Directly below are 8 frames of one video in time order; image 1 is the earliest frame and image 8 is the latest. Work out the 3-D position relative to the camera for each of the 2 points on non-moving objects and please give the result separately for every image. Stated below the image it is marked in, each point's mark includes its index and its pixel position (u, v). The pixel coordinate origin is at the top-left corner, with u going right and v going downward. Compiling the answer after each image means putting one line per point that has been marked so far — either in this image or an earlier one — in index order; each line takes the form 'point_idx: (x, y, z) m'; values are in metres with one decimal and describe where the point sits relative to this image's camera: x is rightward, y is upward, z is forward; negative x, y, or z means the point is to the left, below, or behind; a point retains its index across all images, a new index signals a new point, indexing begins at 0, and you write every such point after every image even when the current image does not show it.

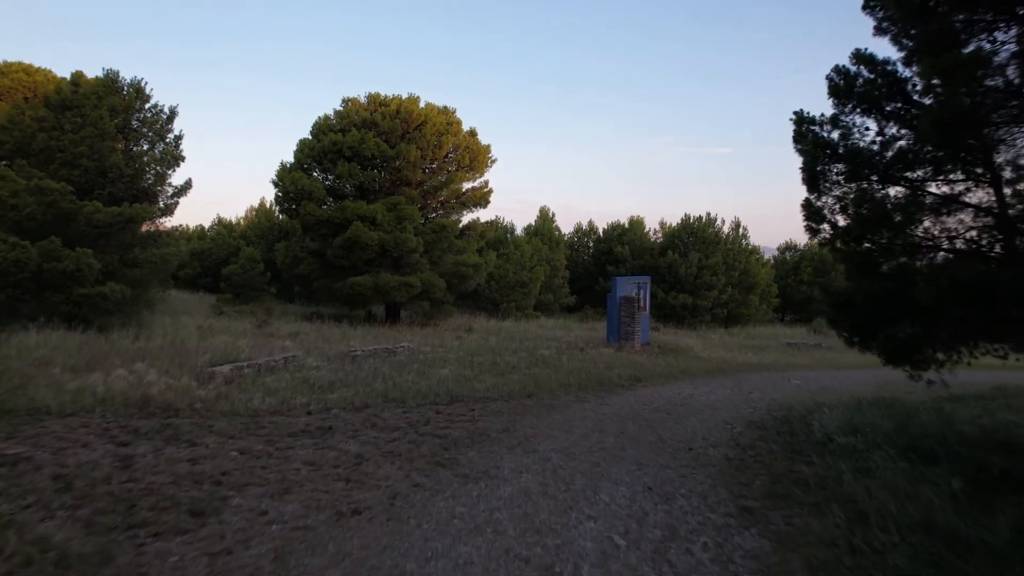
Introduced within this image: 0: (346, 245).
0: (-3.8, +1.0, +18.3) m
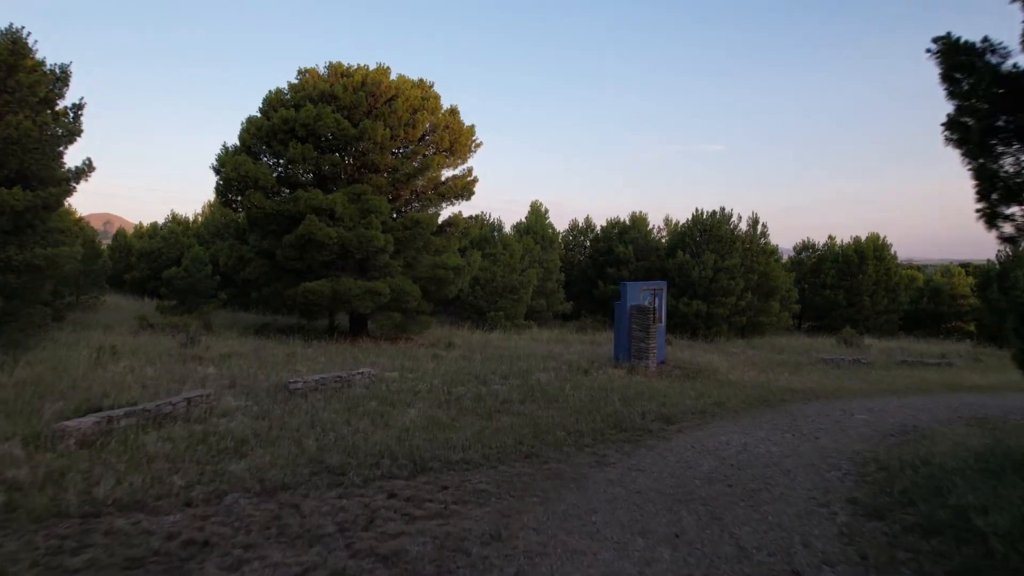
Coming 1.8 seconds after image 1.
0: (-4.0, +0.9, +15.0) m
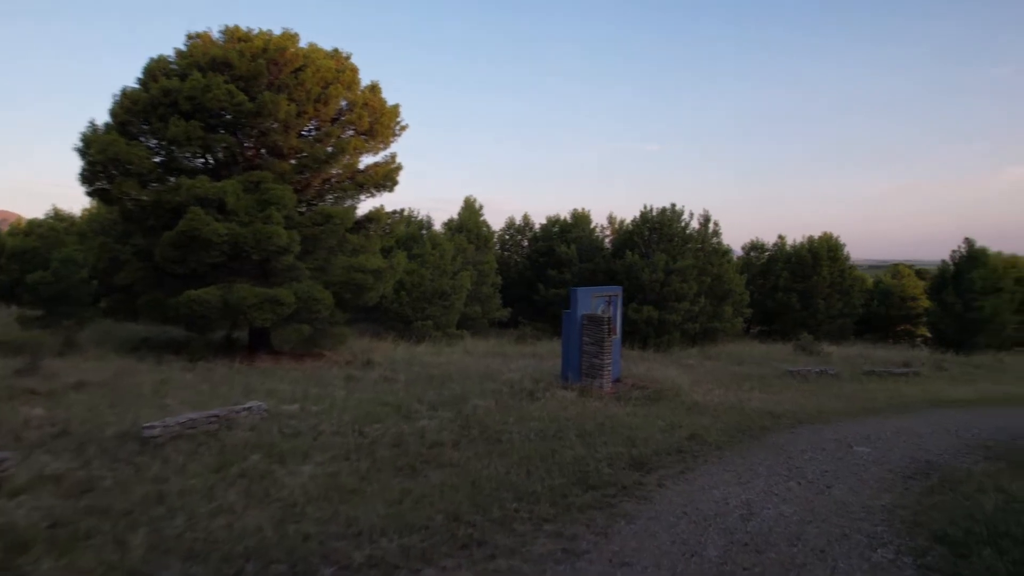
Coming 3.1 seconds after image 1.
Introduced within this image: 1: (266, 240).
0: (-5.1, +0.7, +12.3) m
1: (-3.8, +0.7, +12.4) m
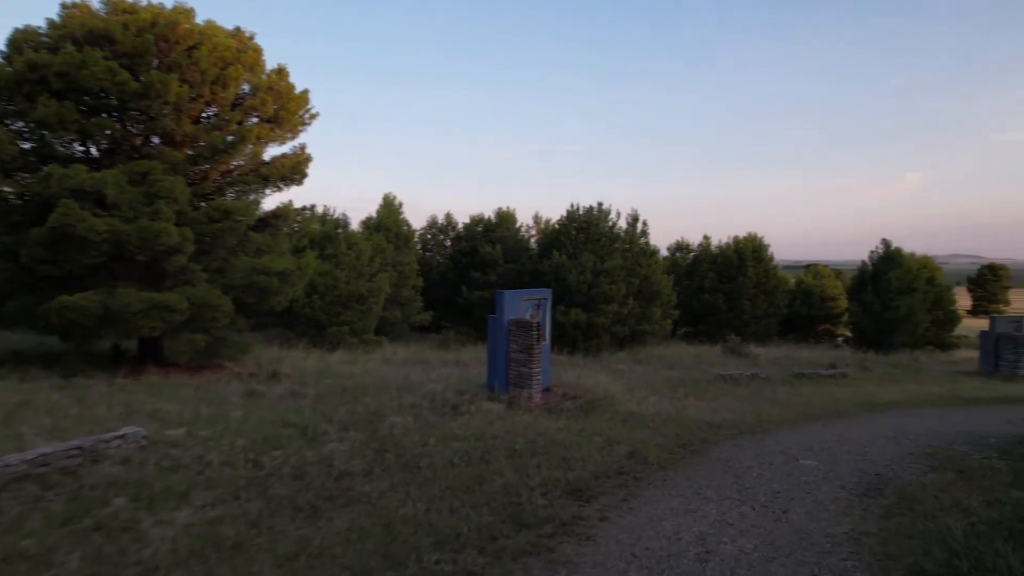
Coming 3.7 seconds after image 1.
0: (-6.2, +0.7, +10.8) m
1: (-4.9, +0.7, +11.0) m
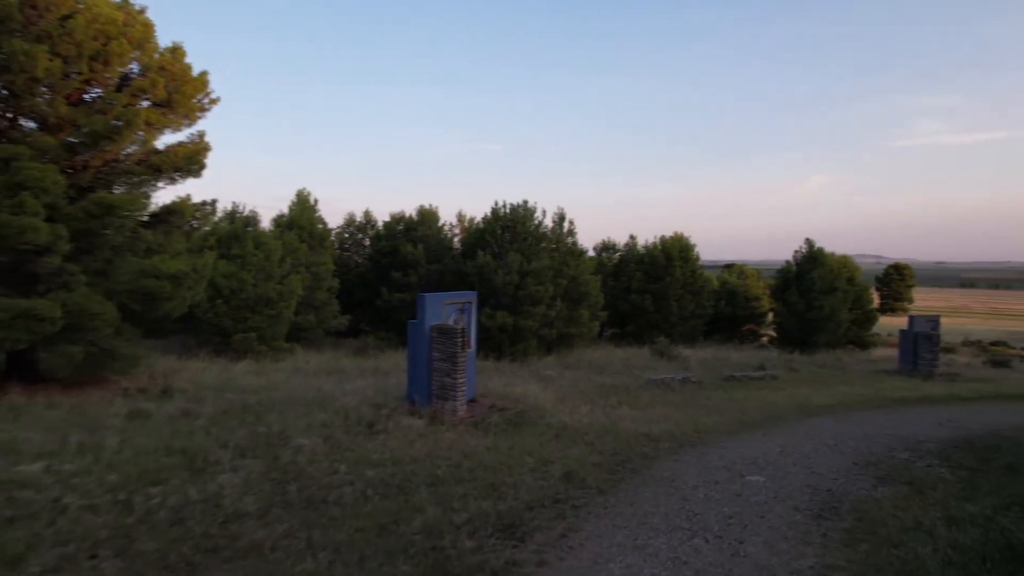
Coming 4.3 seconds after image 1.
0: (-7.2, +0.6, +9.2) m
1: (-5.9, +0.6, +9.5) m
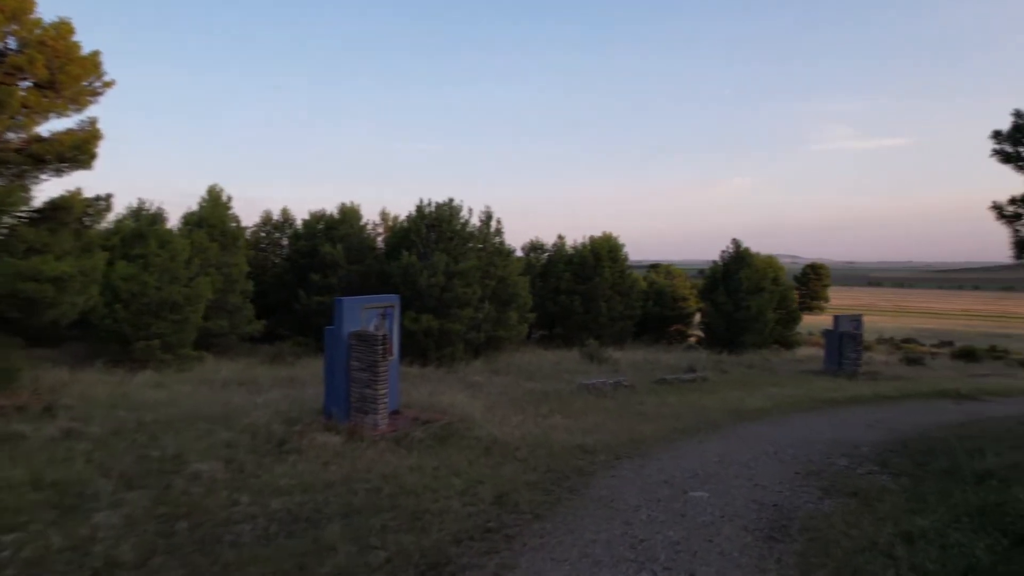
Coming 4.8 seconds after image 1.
0: (-7.9, +0.5, +7.8) m
1: (-6.7, +0.5, +8.2) m
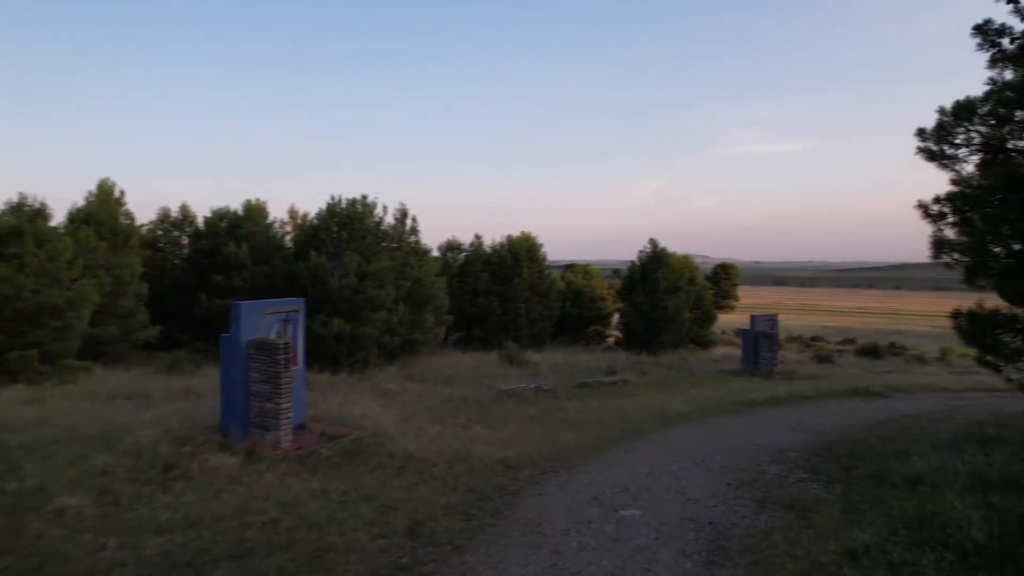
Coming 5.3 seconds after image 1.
0: (-8.6, +0.4, +6.2) m
1: (-7.4, +0.5, +6.7) m
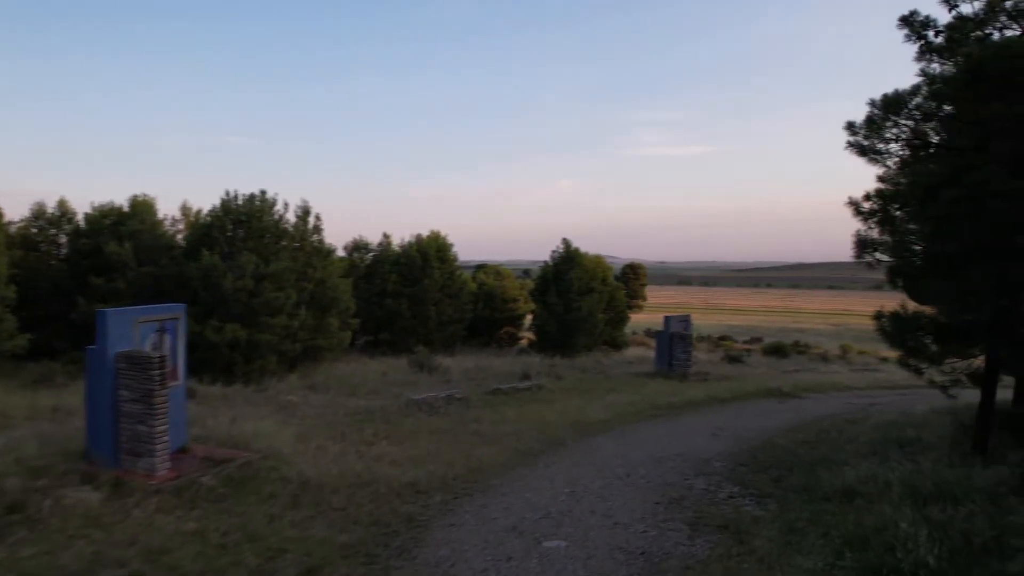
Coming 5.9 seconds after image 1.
0: (-9.2, +0.4, +4.3) m
1: (-8.1, +0.4, +5.0) m
